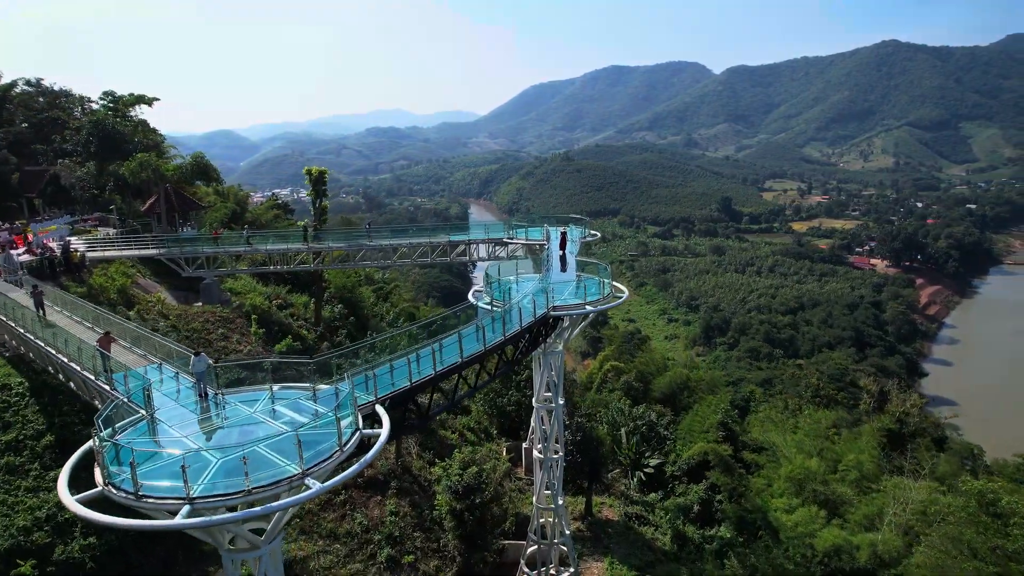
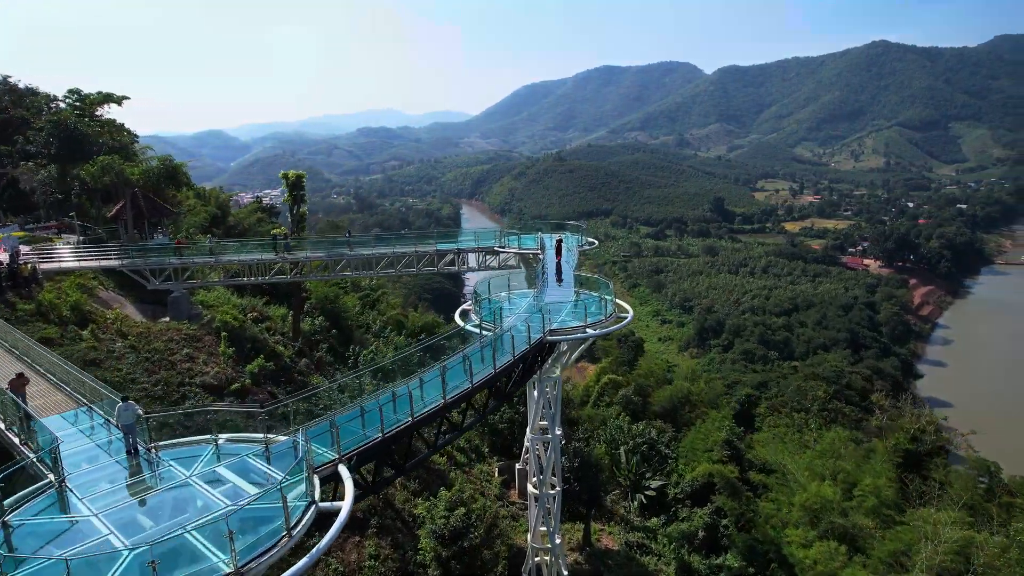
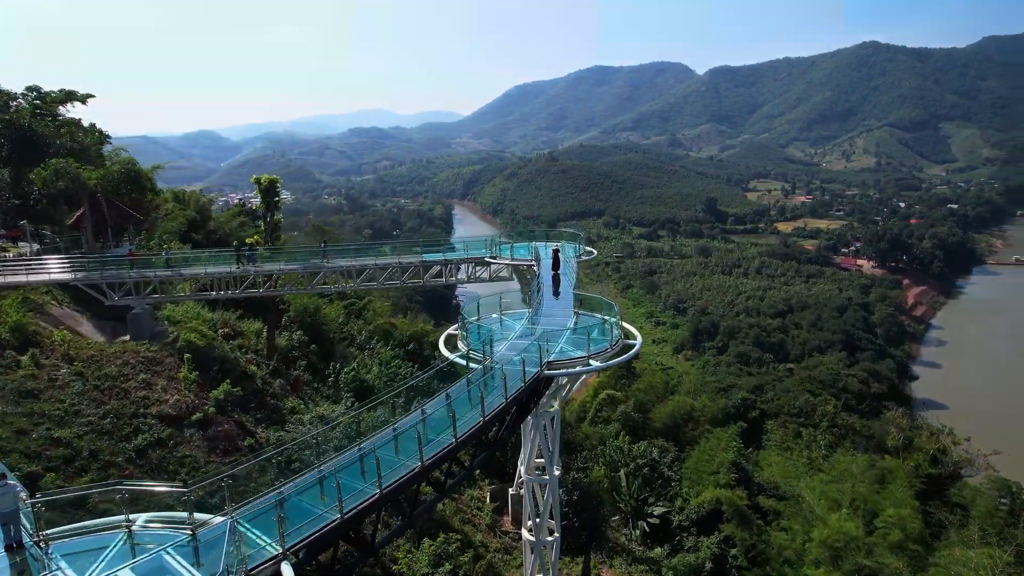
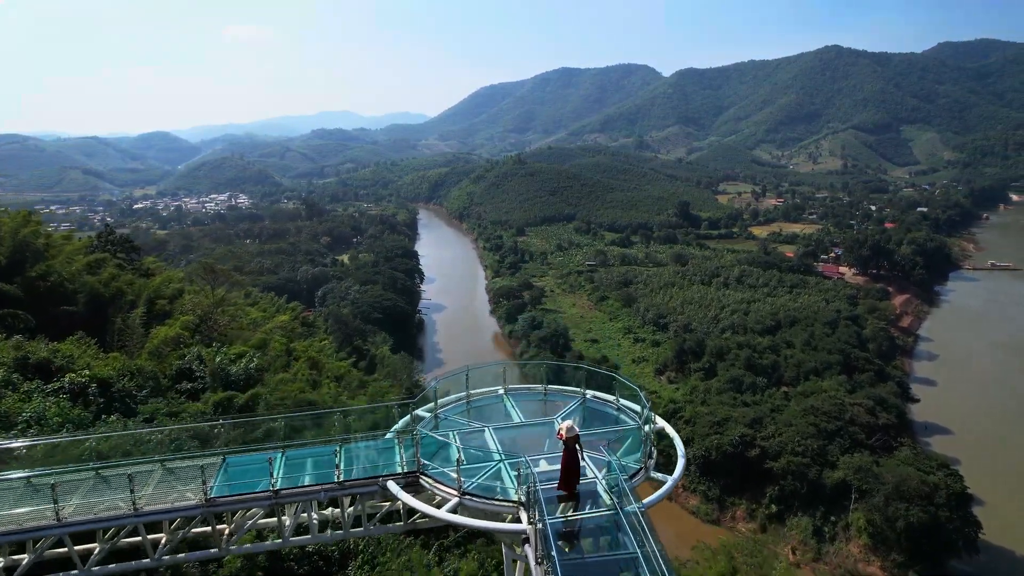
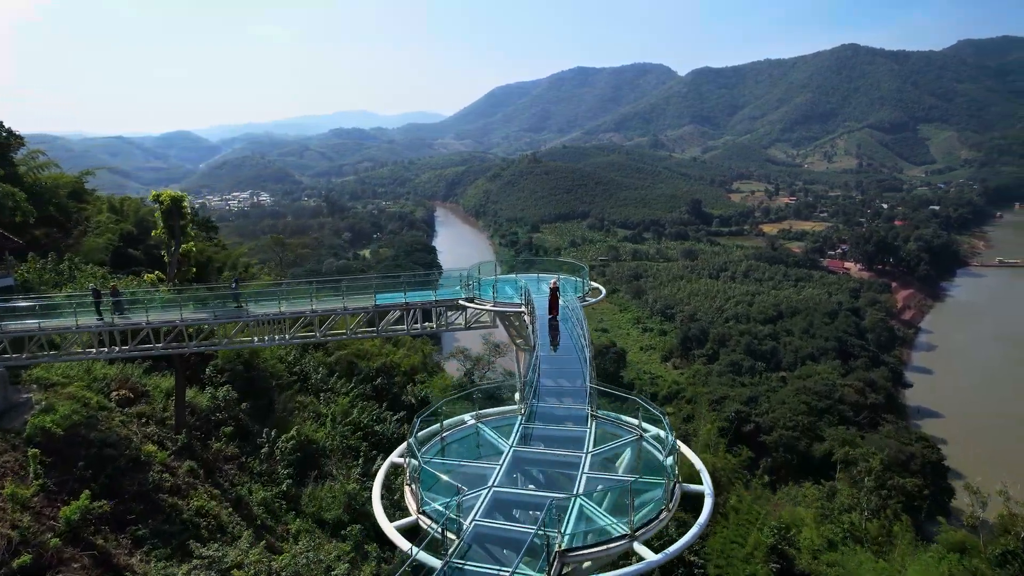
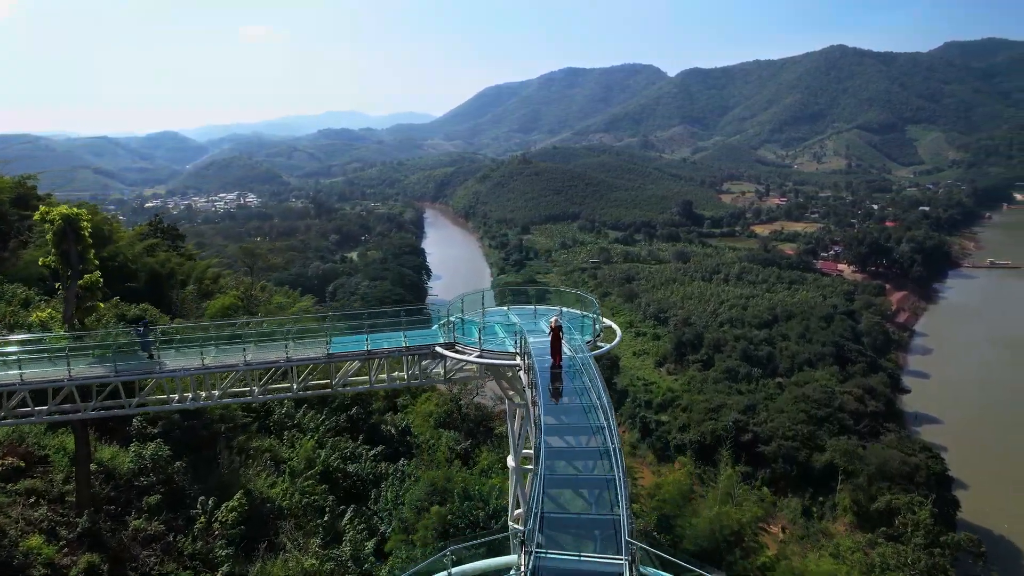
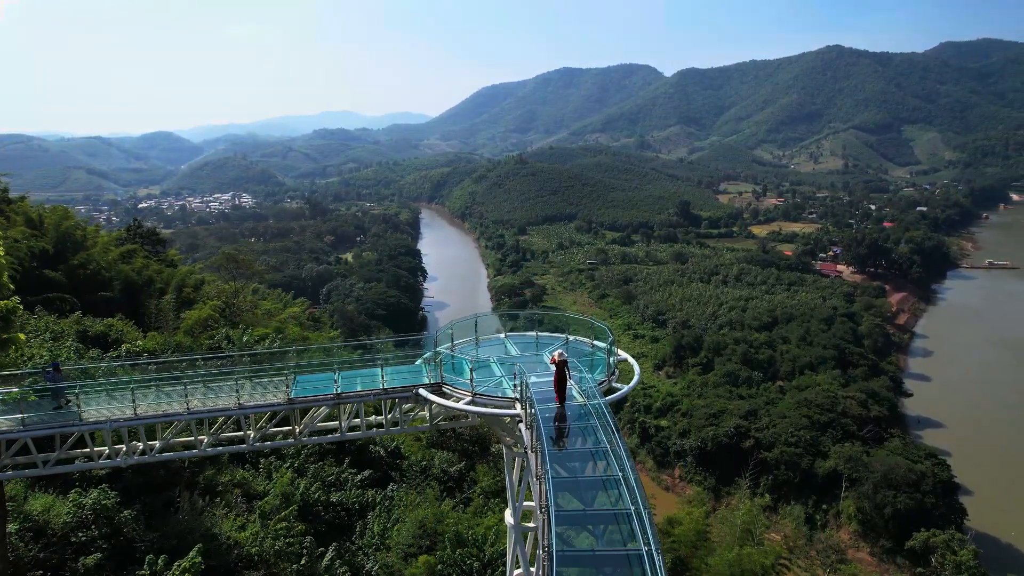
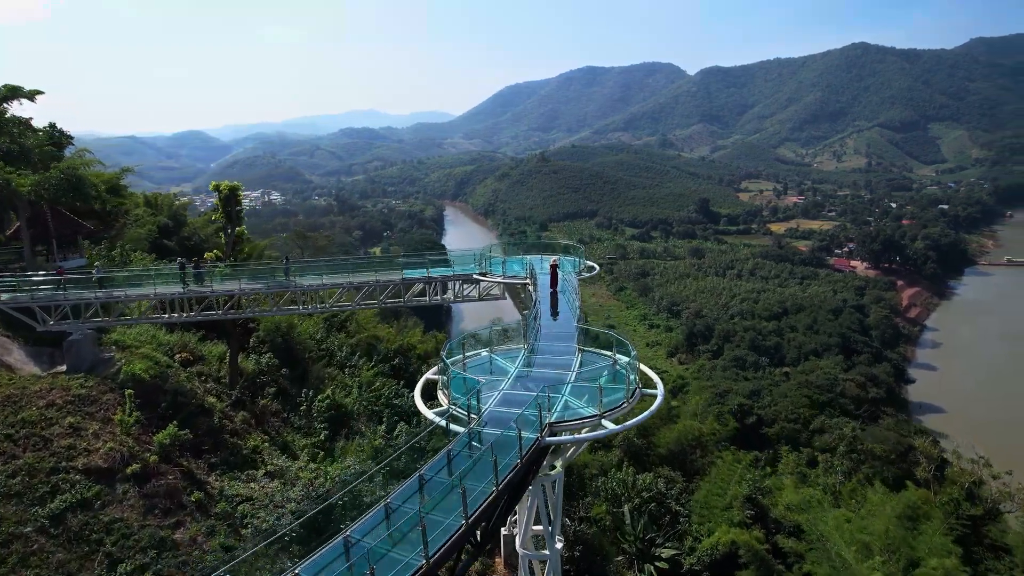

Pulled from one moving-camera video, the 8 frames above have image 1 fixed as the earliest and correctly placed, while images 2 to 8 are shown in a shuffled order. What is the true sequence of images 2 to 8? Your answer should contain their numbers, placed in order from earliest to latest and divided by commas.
2, 3, 8, 5, 6, 7, 4
